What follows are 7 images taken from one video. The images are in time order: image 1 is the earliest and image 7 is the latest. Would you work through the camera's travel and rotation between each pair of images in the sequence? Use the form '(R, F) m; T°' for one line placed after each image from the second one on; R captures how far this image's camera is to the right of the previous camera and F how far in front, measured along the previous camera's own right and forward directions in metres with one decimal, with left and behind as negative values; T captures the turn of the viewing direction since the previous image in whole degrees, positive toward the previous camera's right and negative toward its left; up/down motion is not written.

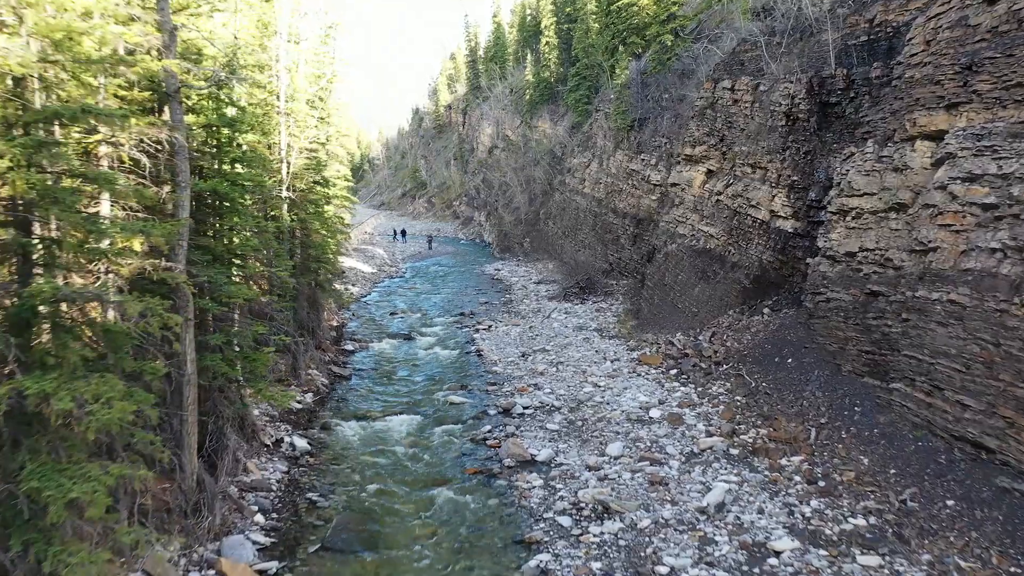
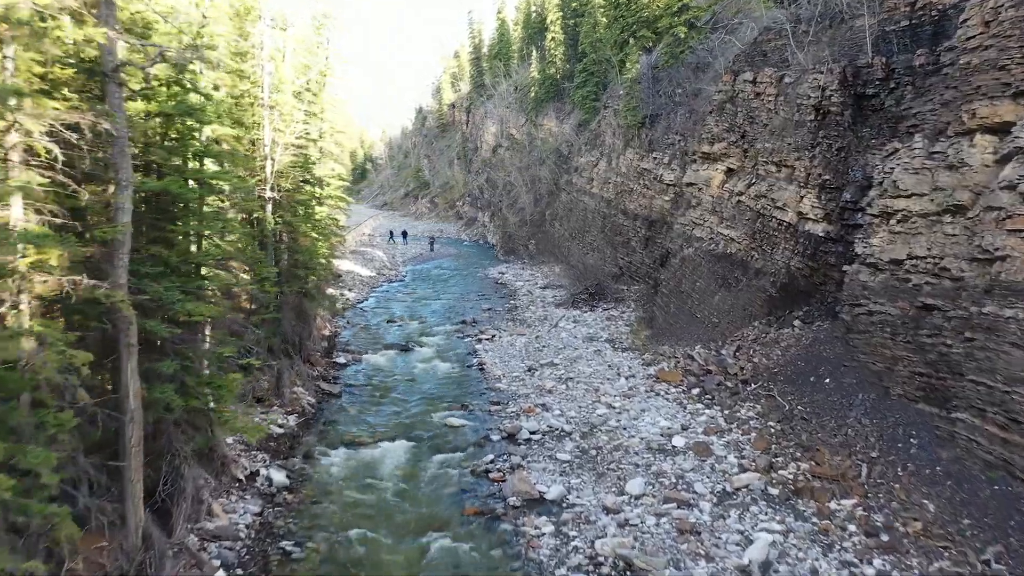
(0.0, +1.4) m; 0°
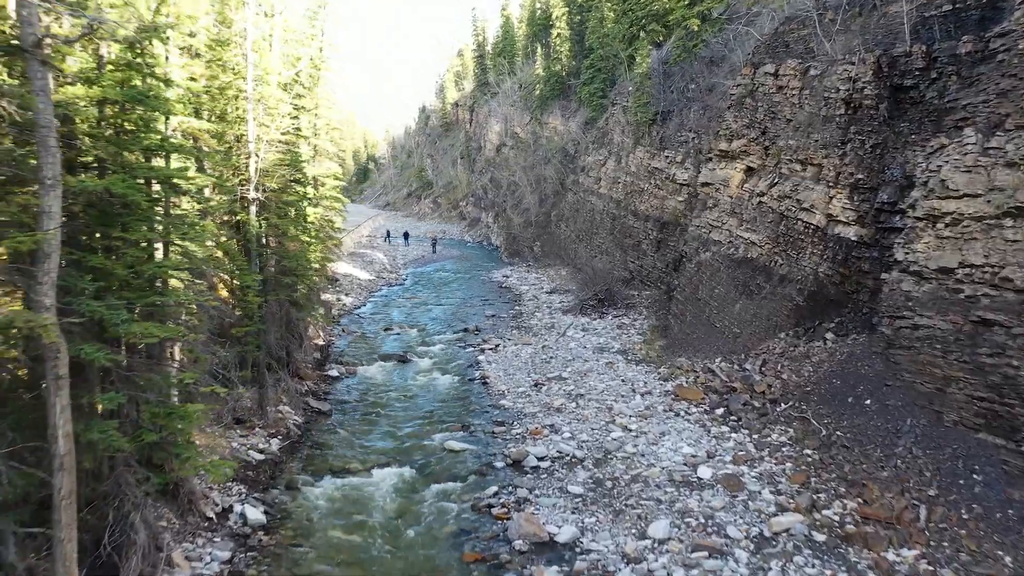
(0.0, +1.2) m; 0°
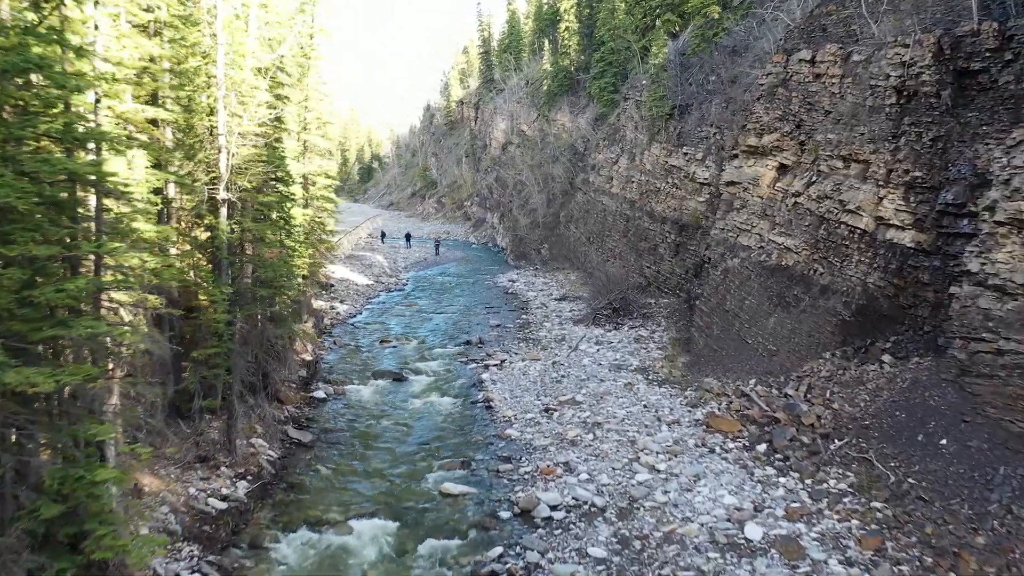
(0.0, +1.8) m; 0°
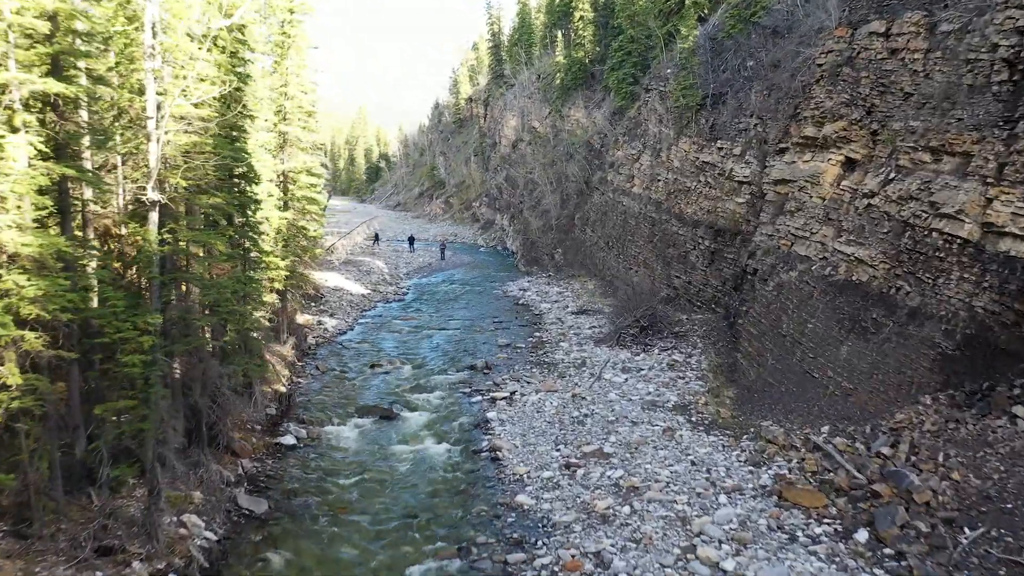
(0.0, +2.7) m; -1°
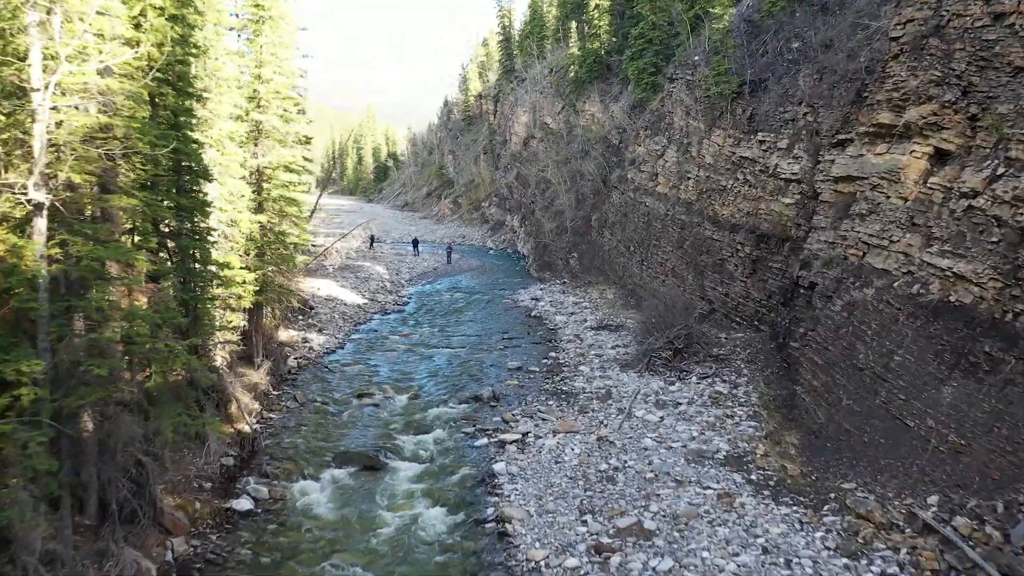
(0.0, +2.5) m; -1°
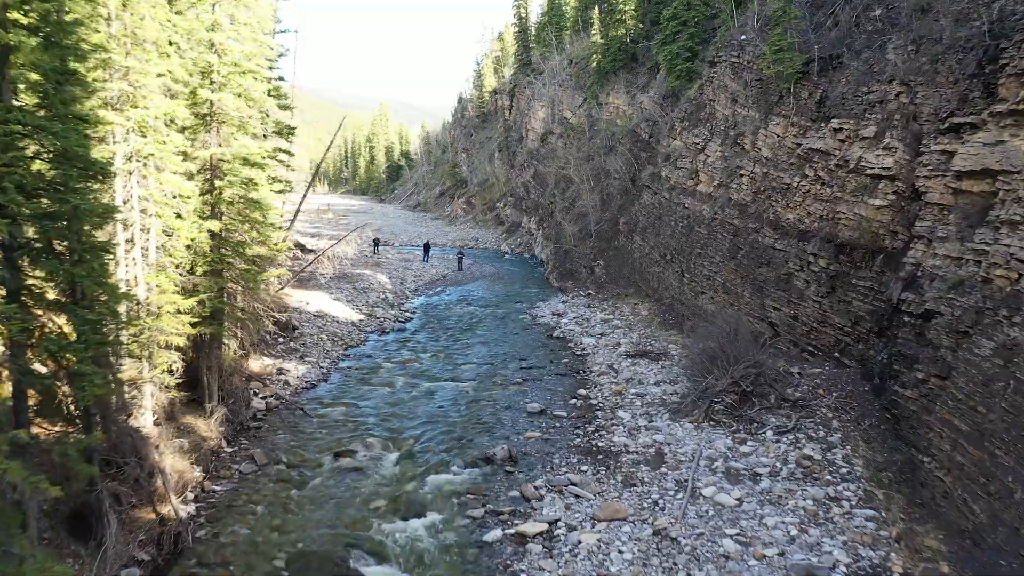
(-0.1, +3.2) m; -1°
